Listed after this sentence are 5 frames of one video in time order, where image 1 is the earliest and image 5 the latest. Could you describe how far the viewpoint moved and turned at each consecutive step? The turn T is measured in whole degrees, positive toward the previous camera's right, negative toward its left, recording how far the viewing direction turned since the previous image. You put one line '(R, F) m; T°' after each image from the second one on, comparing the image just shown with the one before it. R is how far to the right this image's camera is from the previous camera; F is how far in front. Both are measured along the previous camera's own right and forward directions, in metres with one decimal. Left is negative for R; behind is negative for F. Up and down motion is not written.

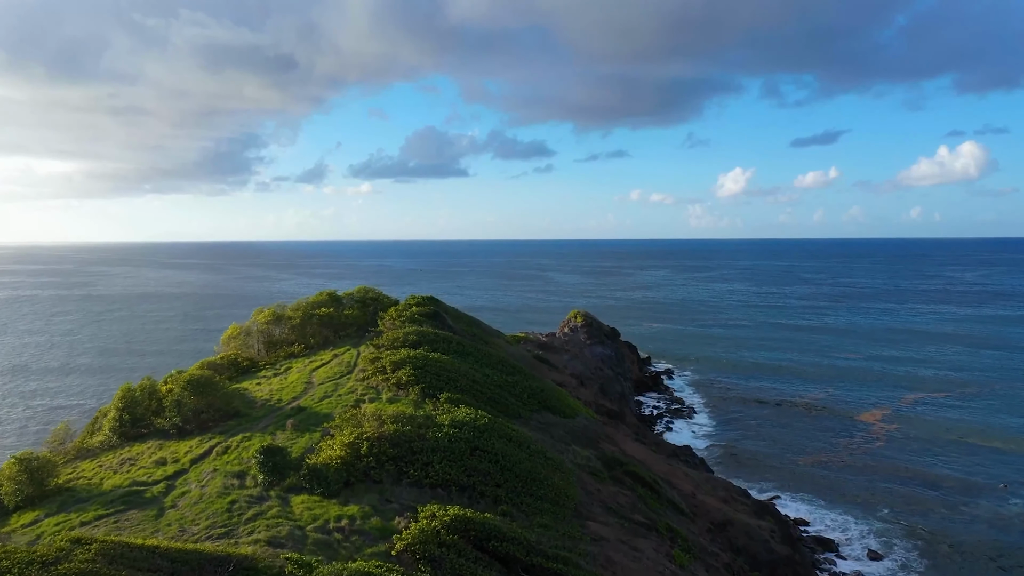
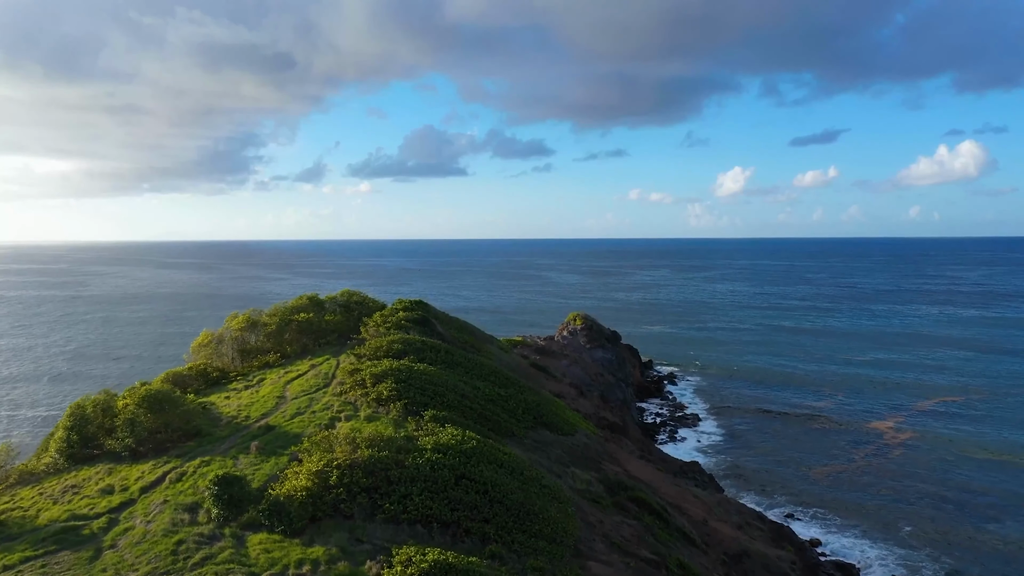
(+0.2, +2.2) m; 0°
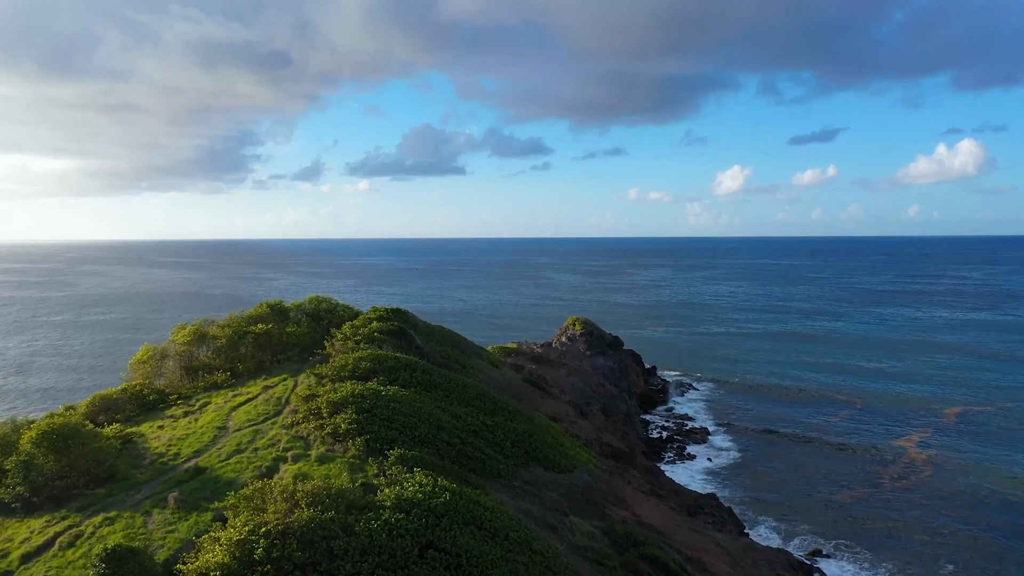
(+0.4, +3.6) m; 0°
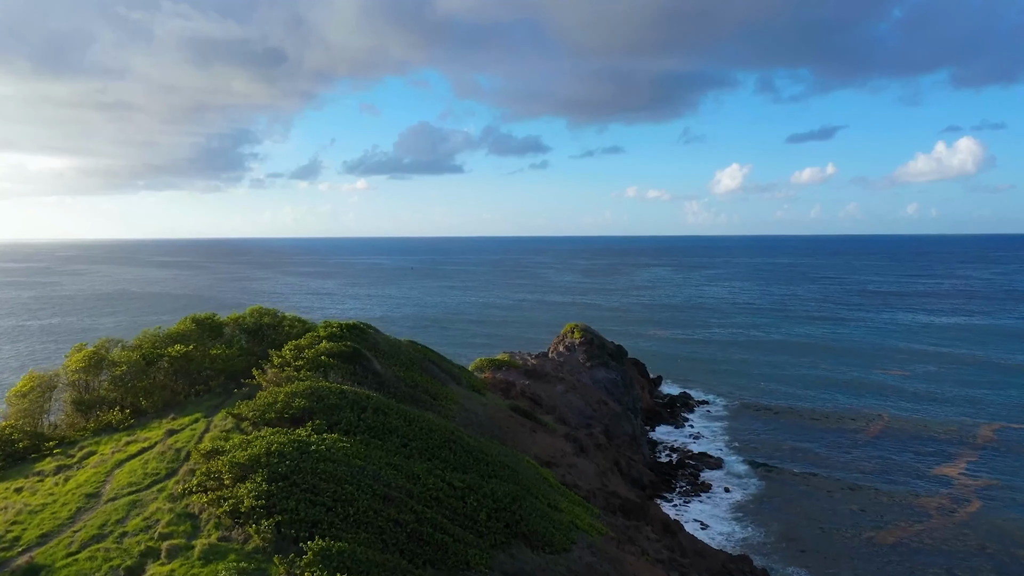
(+0.5, +4.8) m; 0°
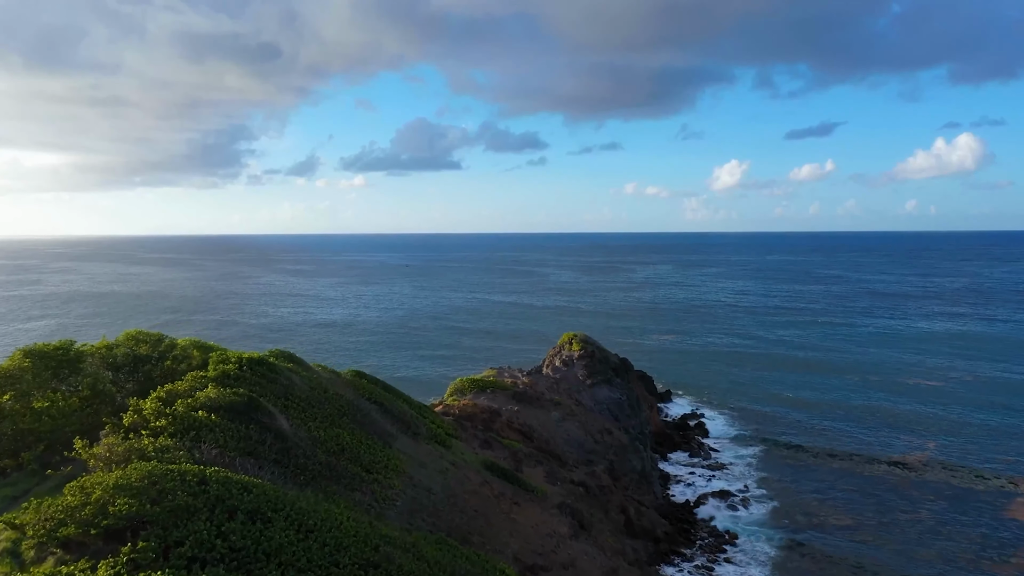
(+0.7, +6.1) m; 0°
